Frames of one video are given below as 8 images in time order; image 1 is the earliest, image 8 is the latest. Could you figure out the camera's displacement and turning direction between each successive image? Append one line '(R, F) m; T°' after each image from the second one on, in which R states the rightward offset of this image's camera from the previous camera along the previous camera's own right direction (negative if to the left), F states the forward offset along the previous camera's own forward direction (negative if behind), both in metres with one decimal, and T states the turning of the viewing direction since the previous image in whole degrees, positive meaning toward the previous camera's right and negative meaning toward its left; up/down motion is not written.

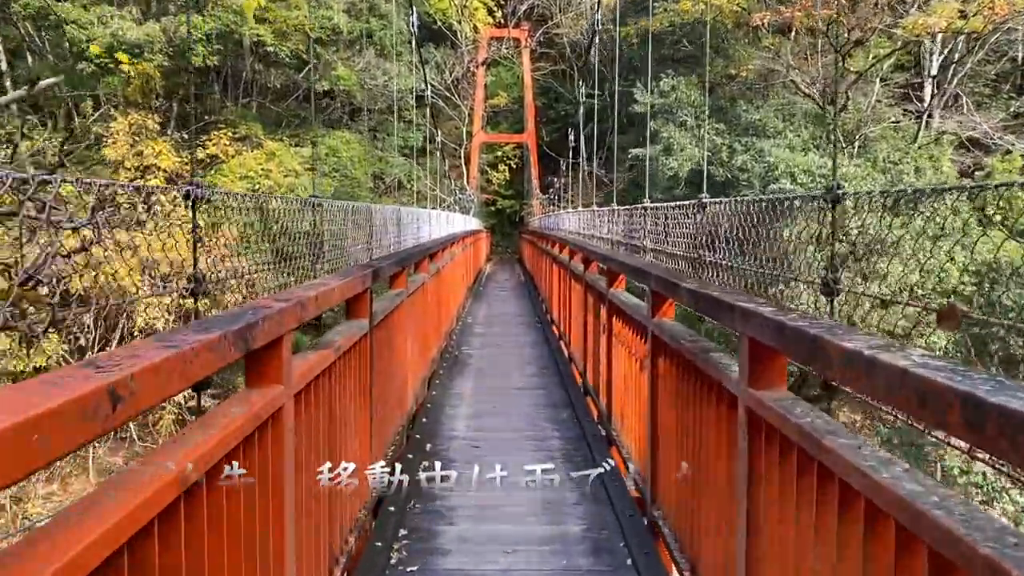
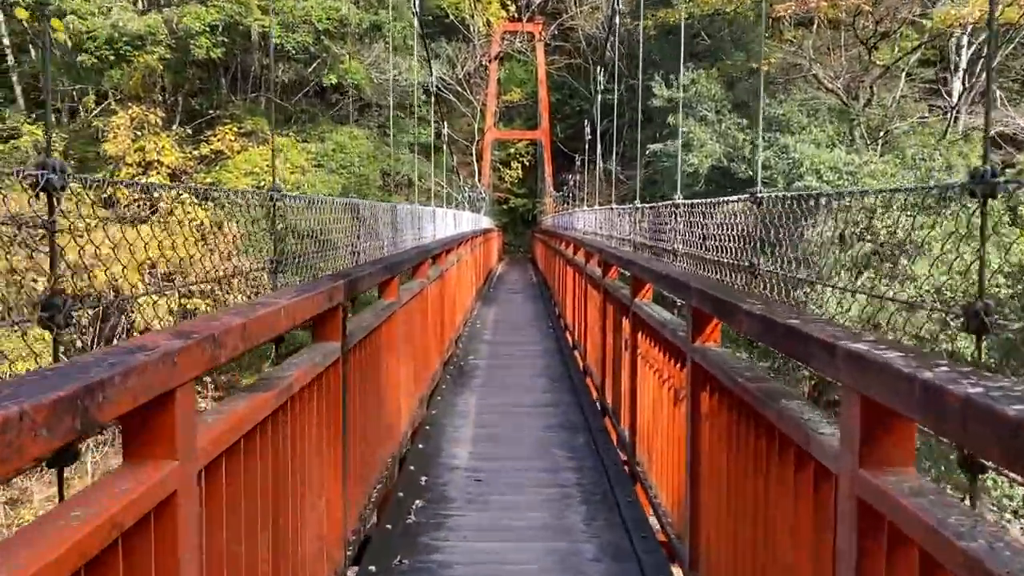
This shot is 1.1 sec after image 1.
(0.0, +0.4) m; -1°
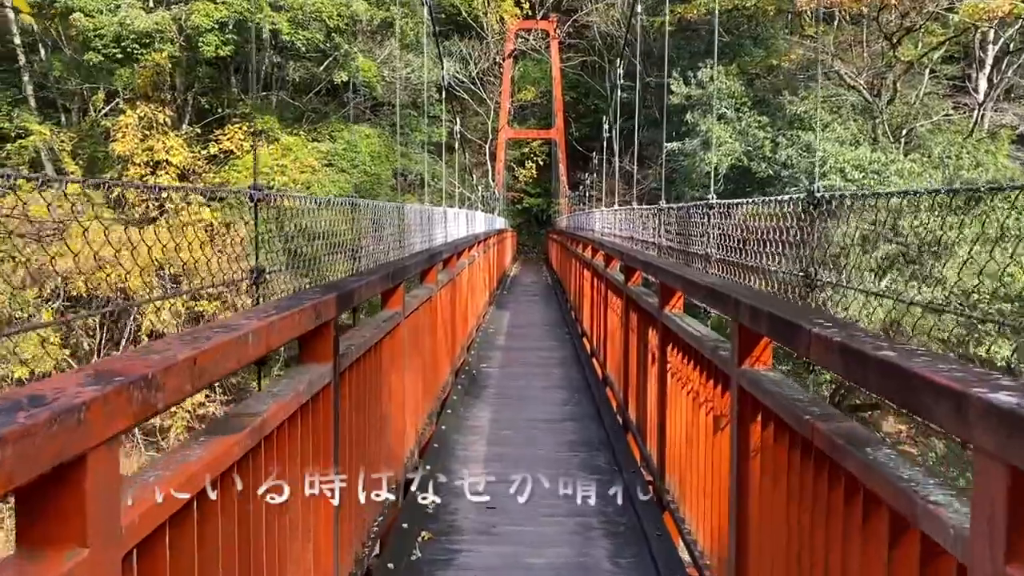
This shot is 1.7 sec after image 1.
(0.0, +0.2) m; -1°
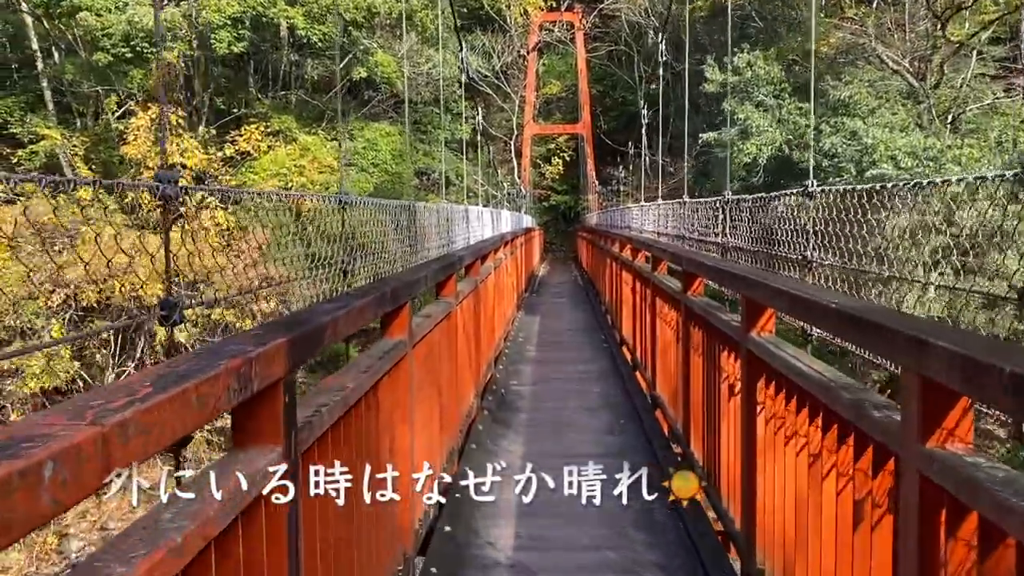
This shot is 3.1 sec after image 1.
(0.0, +0.6) m; -2°
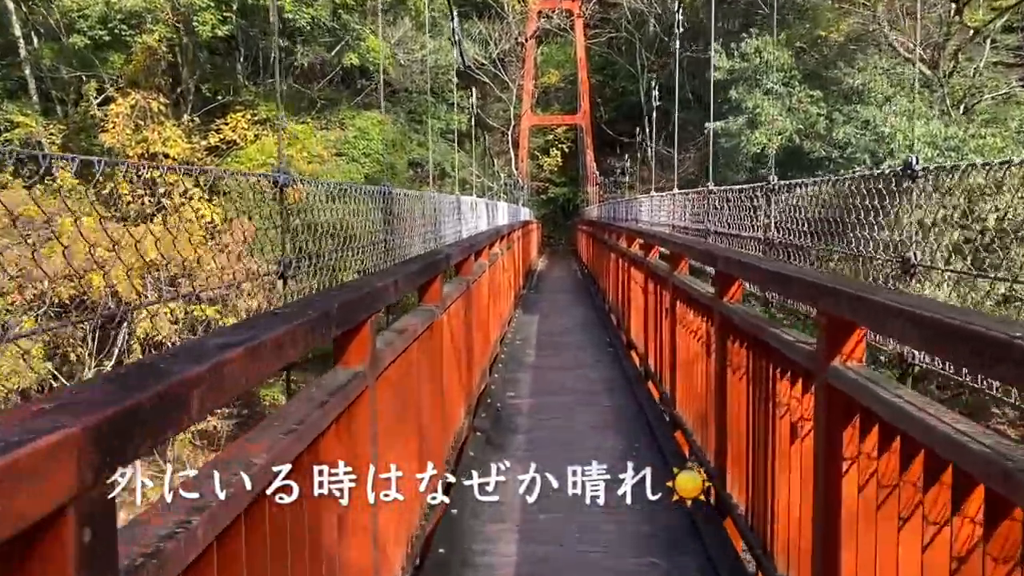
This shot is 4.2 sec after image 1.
(0.0, +0.5) m; 0°
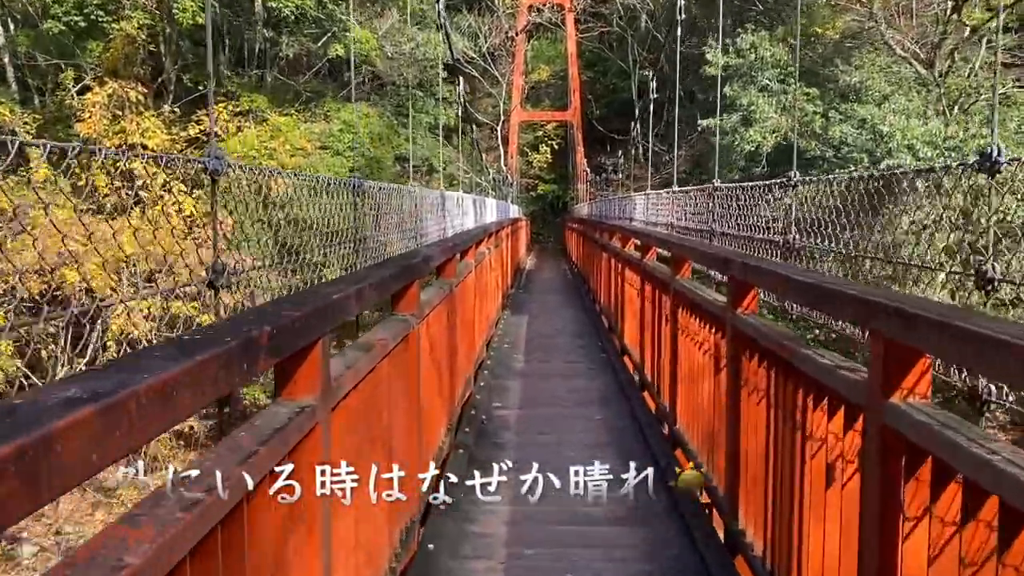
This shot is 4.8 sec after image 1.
(0.0, +0.3) m; +1°
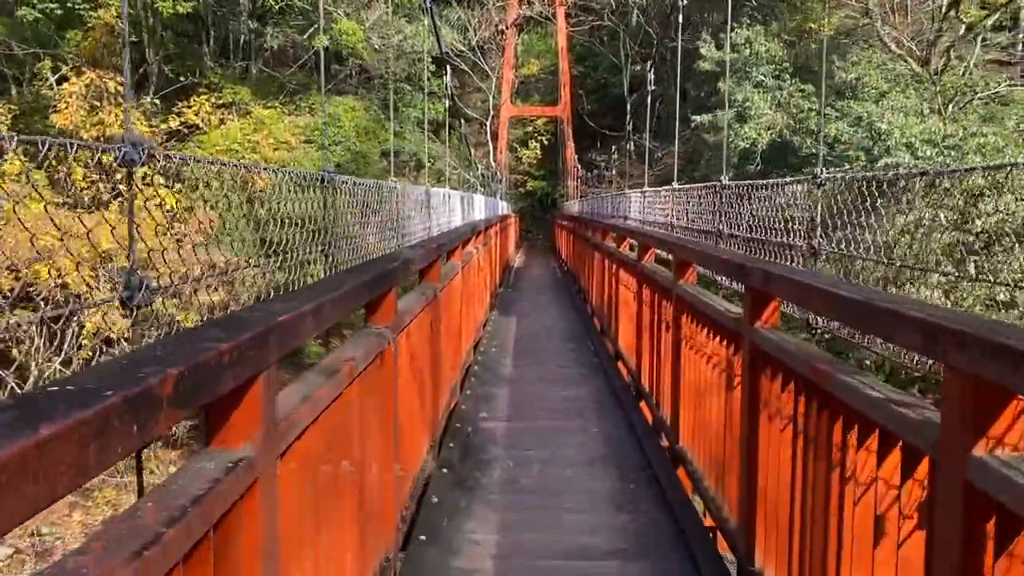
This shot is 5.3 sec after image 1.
(0.0, +0.2) m; +1°
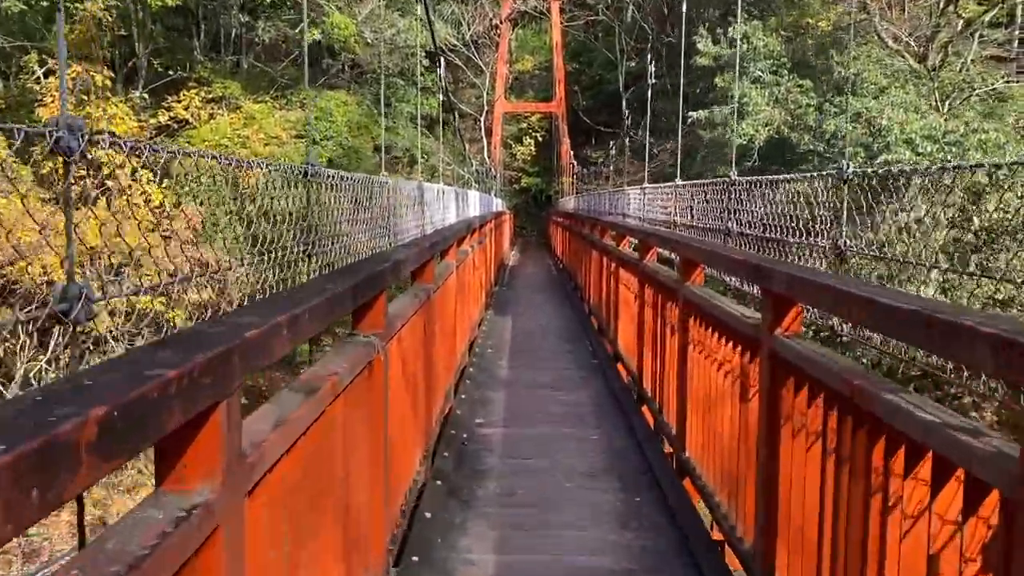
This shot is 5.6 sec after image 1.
(0.0, +0.1) m; 0°
